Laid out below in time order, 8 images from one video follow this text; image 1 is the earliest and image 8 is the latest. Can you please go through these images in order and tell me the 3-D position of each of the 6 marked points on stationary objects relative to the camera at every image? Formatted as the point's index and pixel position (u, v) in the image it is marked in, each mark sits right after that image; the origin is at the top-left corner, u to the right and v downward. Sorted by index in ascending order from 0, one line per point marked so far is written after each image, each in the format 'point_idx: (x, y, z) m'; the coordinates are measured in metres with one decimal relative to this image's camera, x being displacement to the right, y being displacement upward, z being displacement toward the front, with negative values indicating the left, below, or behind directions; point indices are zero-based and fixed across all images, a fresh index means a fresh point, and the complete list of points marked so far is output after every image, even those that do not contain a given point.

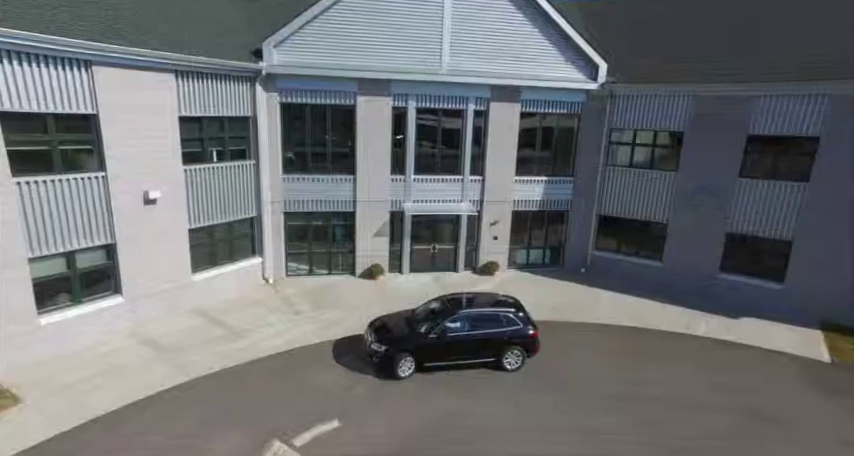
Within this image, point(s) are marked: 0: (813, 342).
0: (+13.4, -3.9, +18.0) m
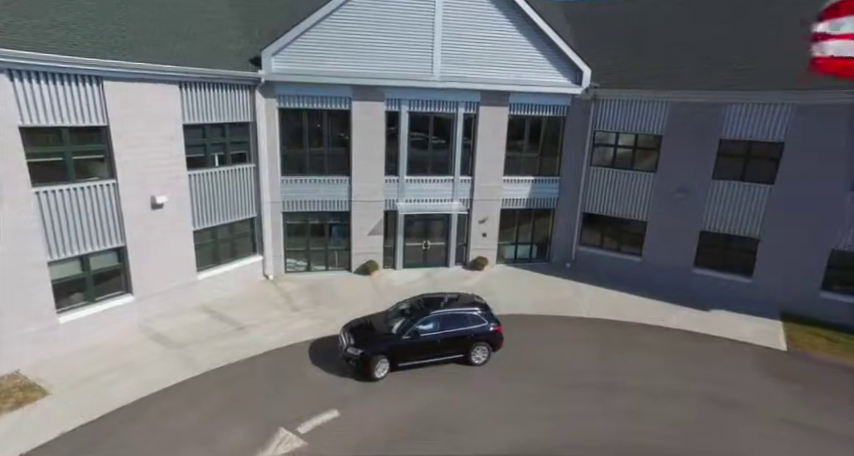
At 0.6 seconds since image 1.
0: (+13.1, -3.9, +19.4) m
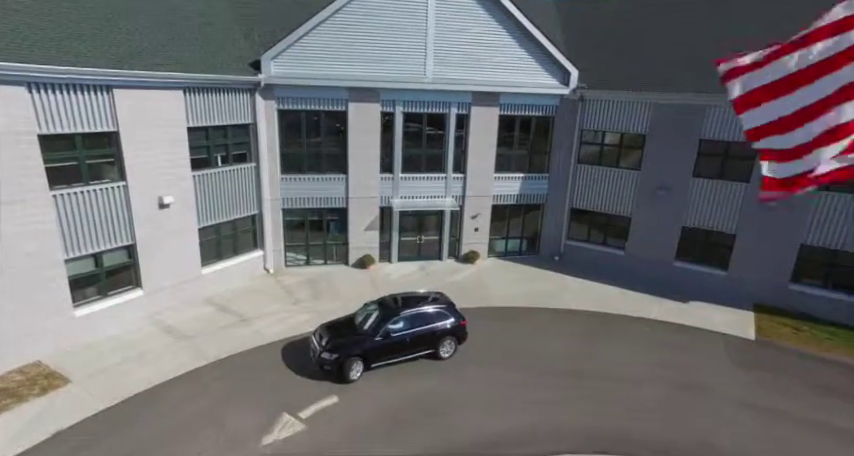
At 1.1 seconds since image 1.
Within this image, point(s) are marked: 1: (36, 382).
0: (+12.8, -3.8, +20.7) m
1: (-11.5, -4.5, +15.5) m
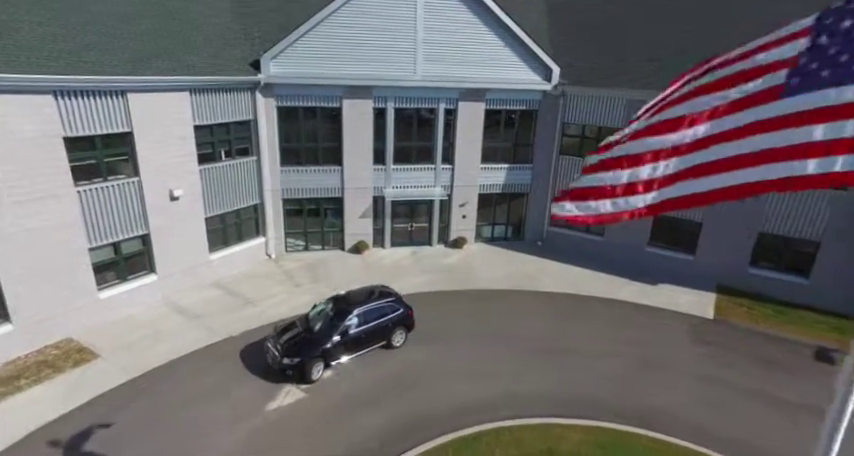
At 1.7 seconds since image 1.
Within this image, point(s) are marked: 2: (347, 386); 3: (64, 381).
0: (+12.3, -3.3, +22.6) m
1: (-12.0, -4.3, +17.5) m
2: (-2.6, -5.1, +16.6) m
3: (-11.3, -4.8, +16.3) m
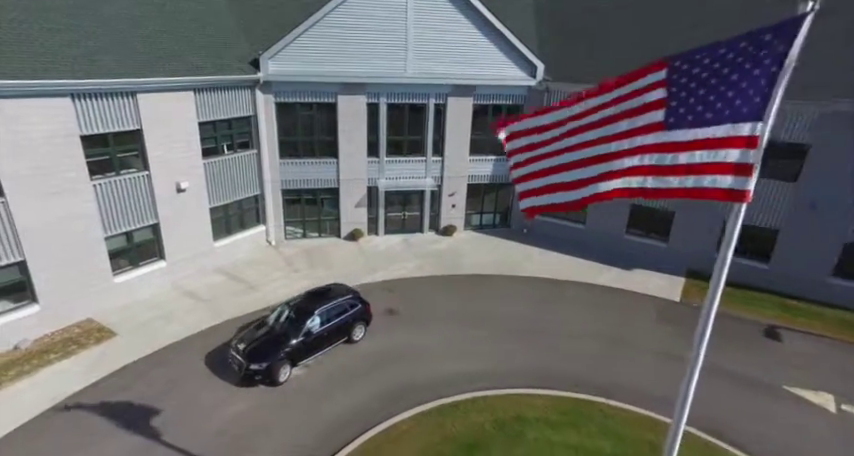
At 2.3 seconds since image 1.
0: (+11.8, -2.8, +24.4) m
1: (-12.5, -3.9, +19.3) m
2: (-3.1, -4.7, +18.4) m
3: (-11.8, -4.5, +18.1) m
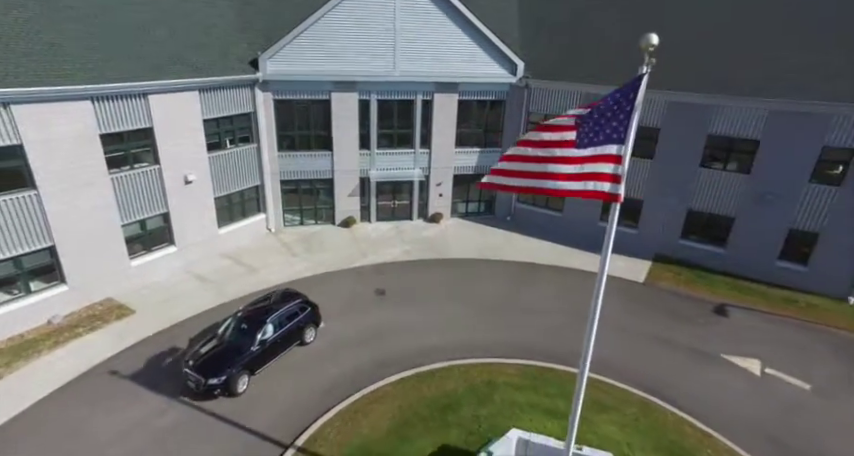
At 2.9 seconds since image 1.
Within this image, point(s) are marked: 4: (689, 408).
0: (+11.1, -2.2, +26.8) m
1: (-13.2, -3.5, +21.6) m
2: (-3.7, -4.3, +20.8) m
3: (-12.5, -4.0, +20.4) m
4: (+8.6, -5.9, +17.1) m
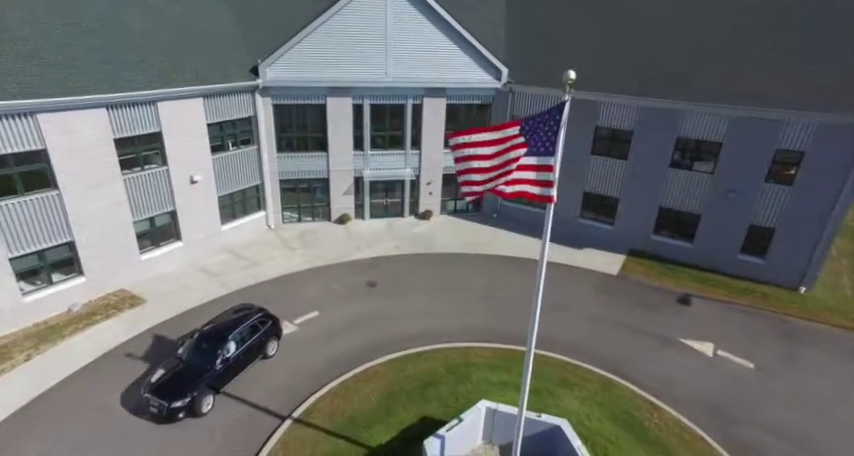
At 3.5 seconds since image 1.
0: (+10.5, -2.0, +28.7) m
1: (-13.8, -3.3, +23.6) m
2: (-4.3, -4.1, +22.8) m
3: (-13.1, -3.9, +22.4) m
4: (+8.0, -5.8, +19.1) m
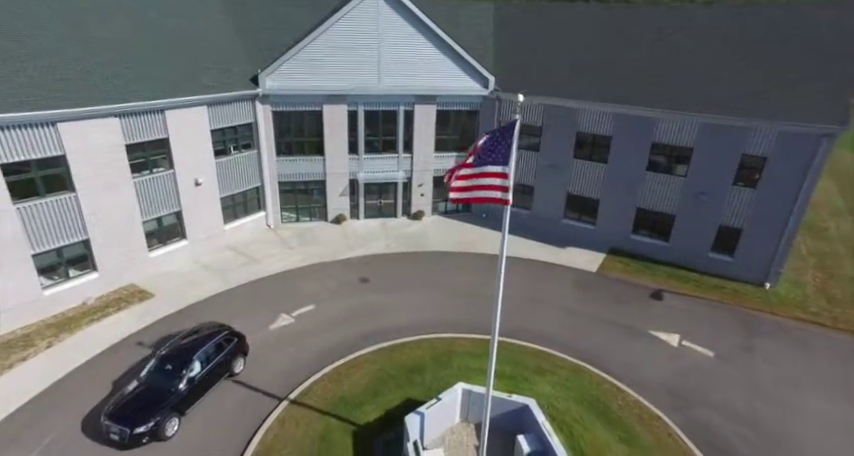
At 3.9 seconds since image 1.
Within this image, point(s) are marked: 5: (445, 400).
0: (+9.9, -2.0, +30.5) m
1: (-14.3, -3.3, +25.4) m
2: (-4.9, -4.1, +24.6) m
3: (-13.7, -3.9, +24.2) m
4: (+7.4, -5.7, +20.8) m
5: (+0.6, -5.6, +16.9) m
